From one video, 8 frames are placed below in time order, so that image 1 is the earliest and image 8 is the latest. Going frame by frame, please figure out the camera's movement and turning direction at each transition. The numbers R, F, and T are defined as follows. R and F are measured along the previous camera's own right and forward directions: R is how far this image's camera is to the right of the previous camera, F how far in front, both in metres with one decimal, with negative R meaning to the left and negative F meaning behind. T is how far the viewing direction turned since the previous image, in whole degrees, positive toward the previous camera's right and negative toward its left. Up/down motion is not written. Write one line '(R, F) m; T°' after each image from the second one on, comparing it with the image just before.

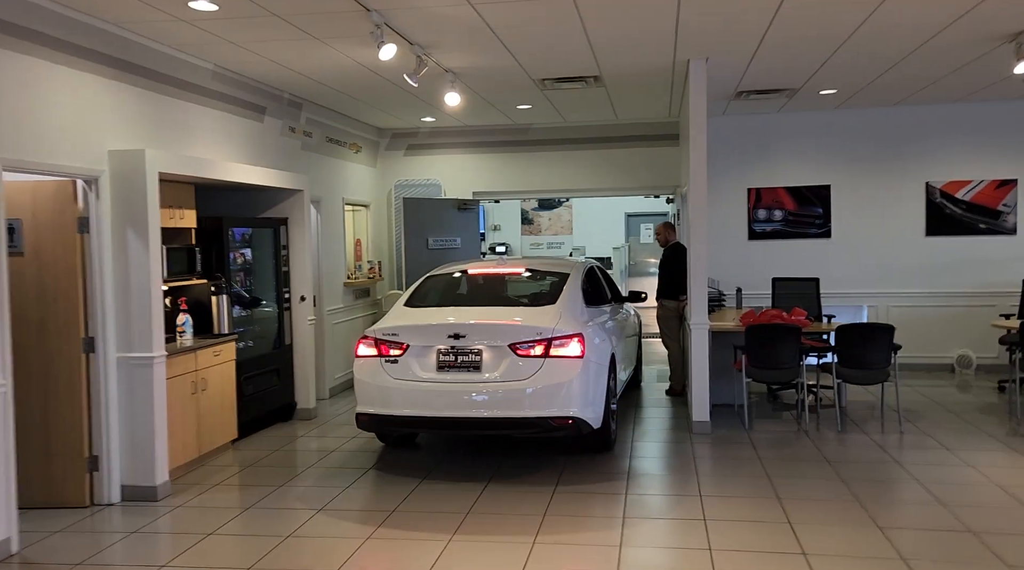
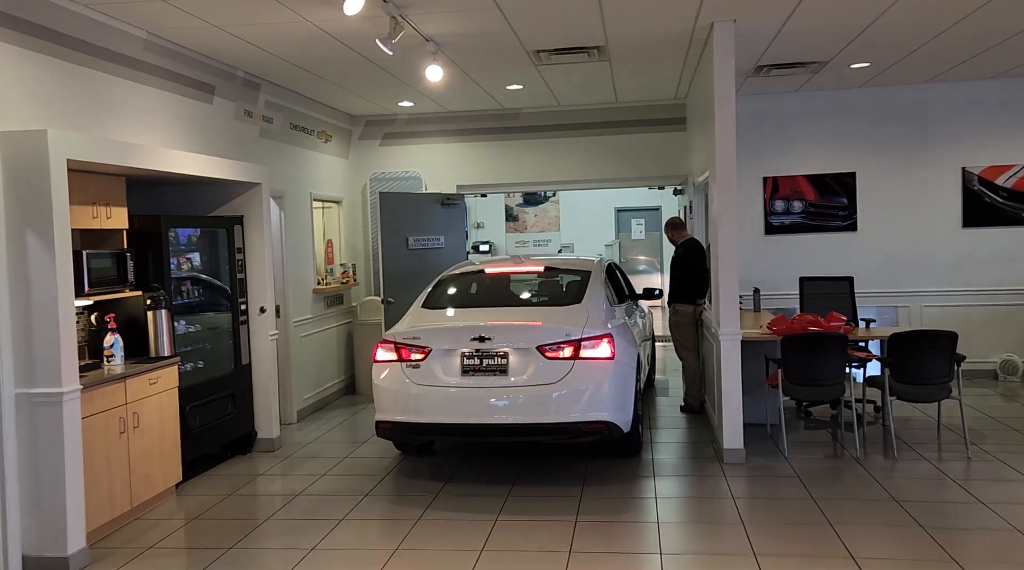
(-0.1, +0.9) m; +1°
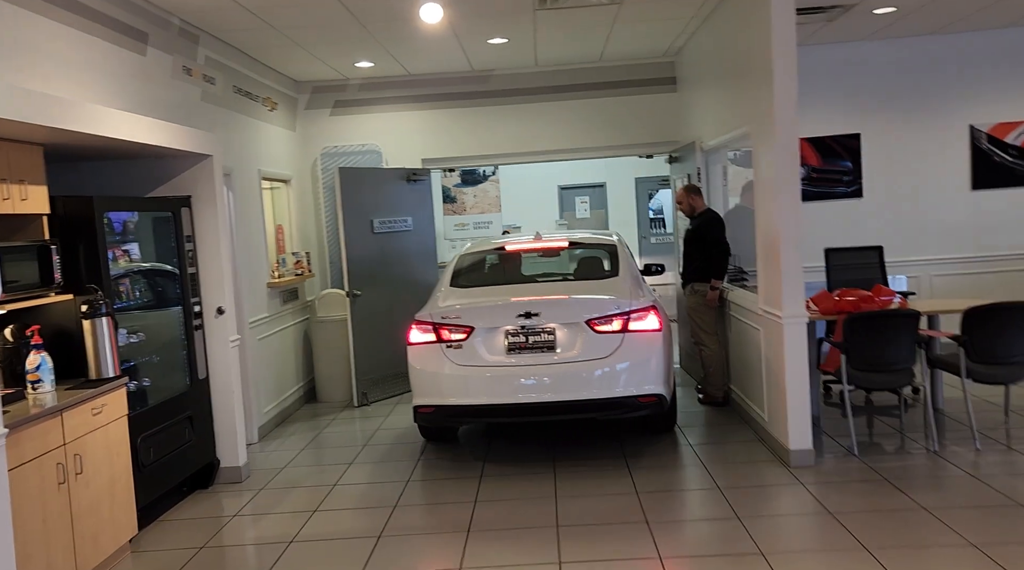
(-0.6, +0.9) m; +6°
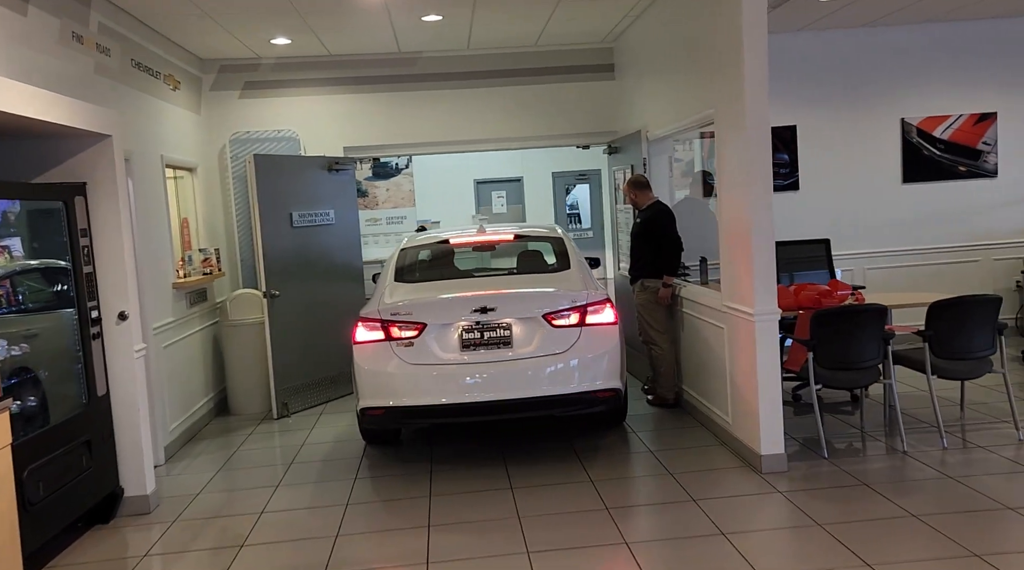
(-0.3, +0.5) m; +7°
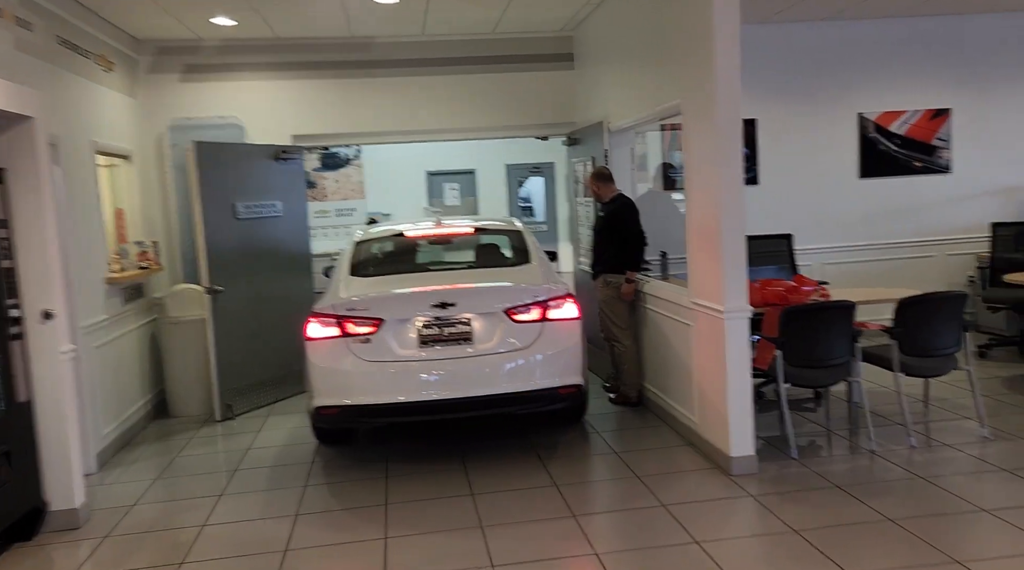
(-0.1, +0.2) m; +4°
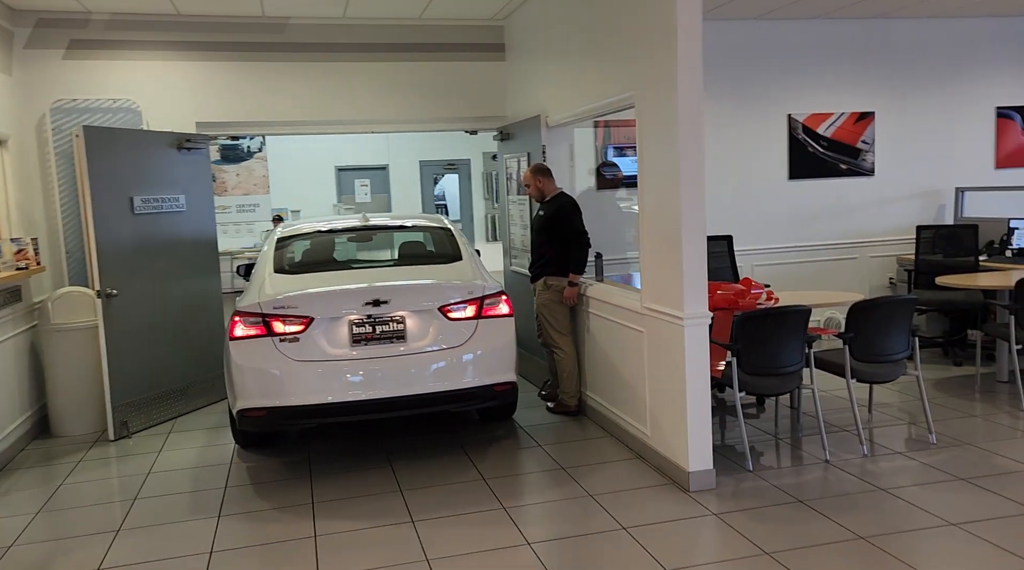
(-0.2, +0.4) m; +7°
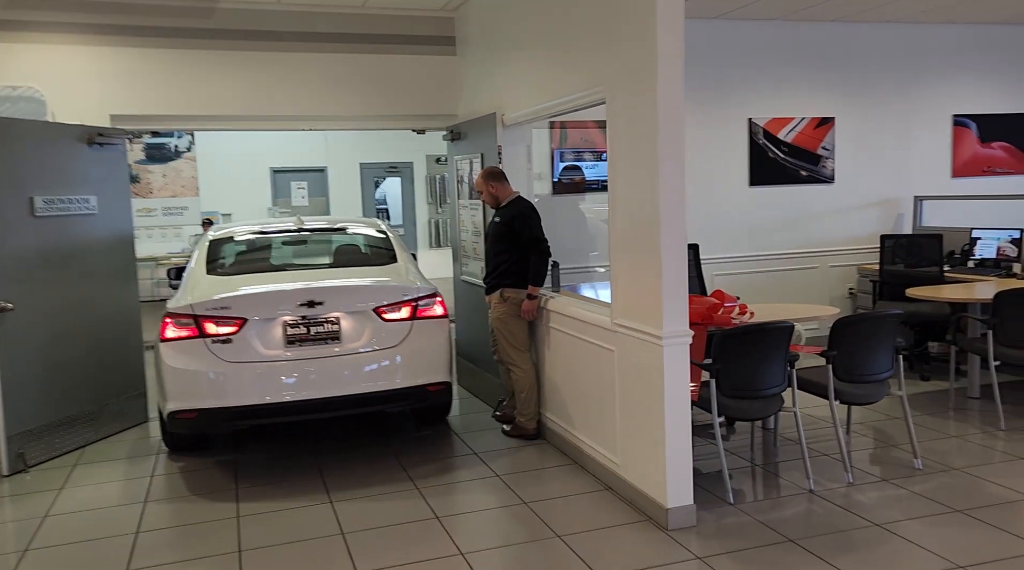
(-0.1, +0.4) m; +4°
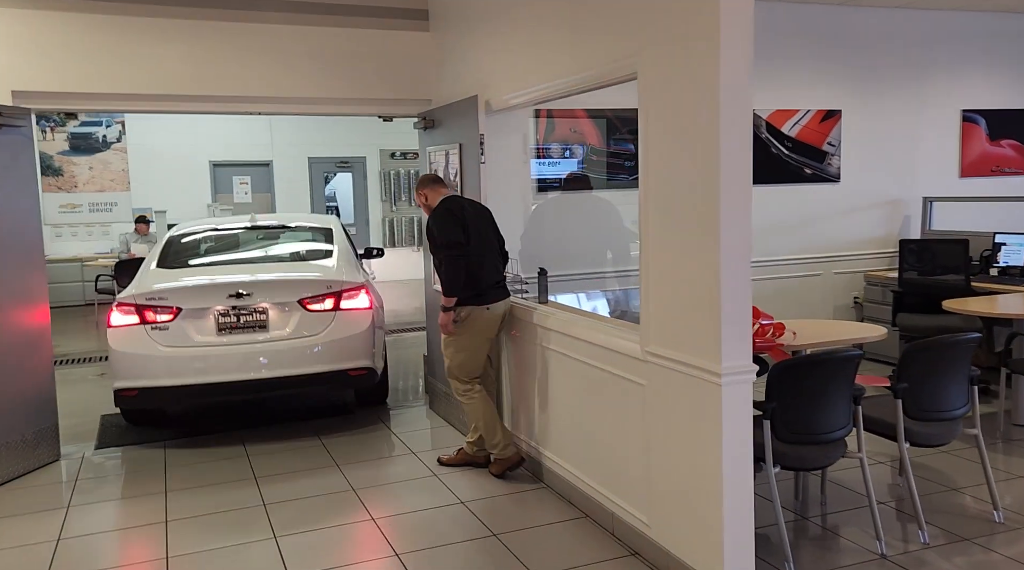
(-0.2, +0.8) m; +4°
